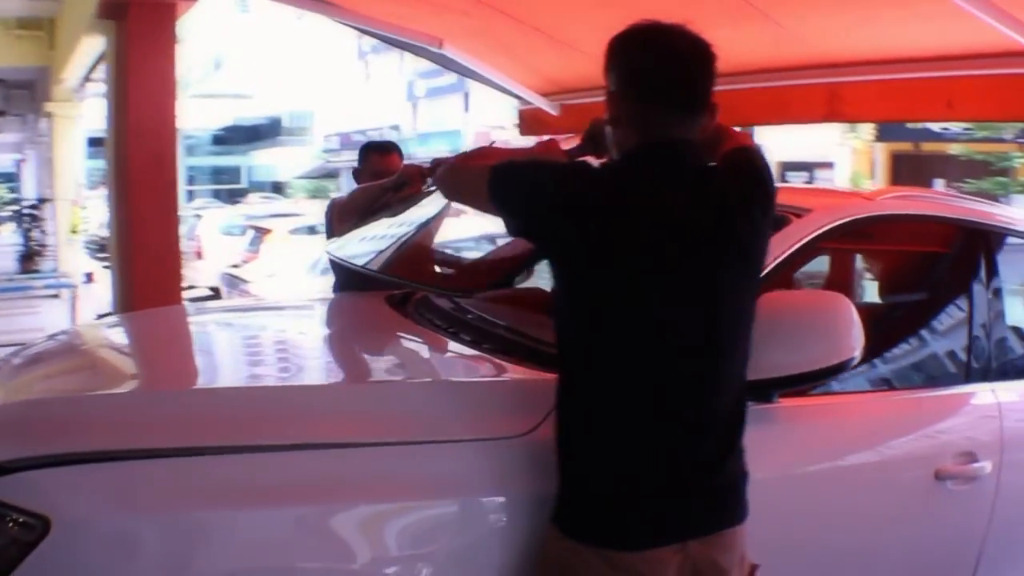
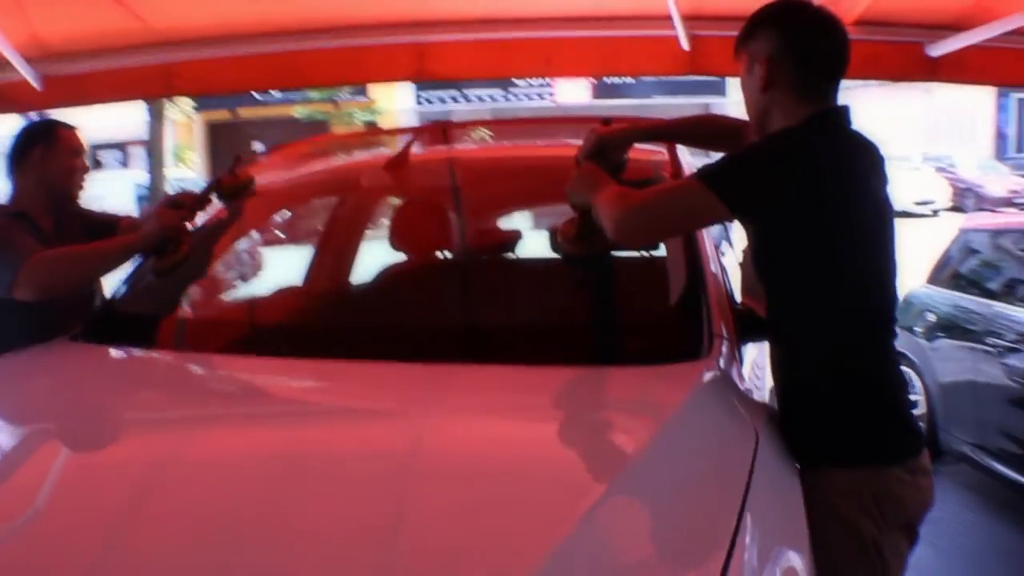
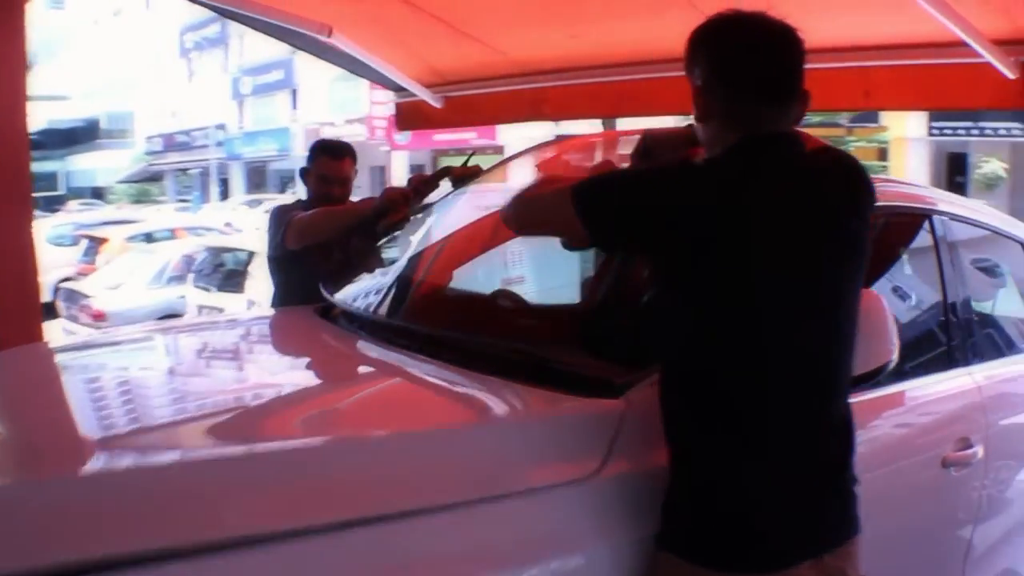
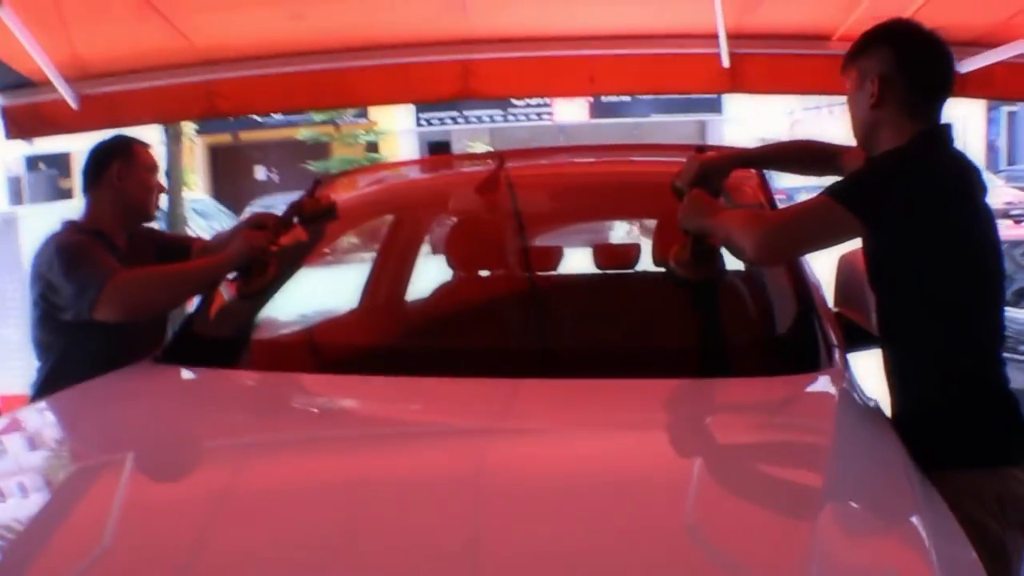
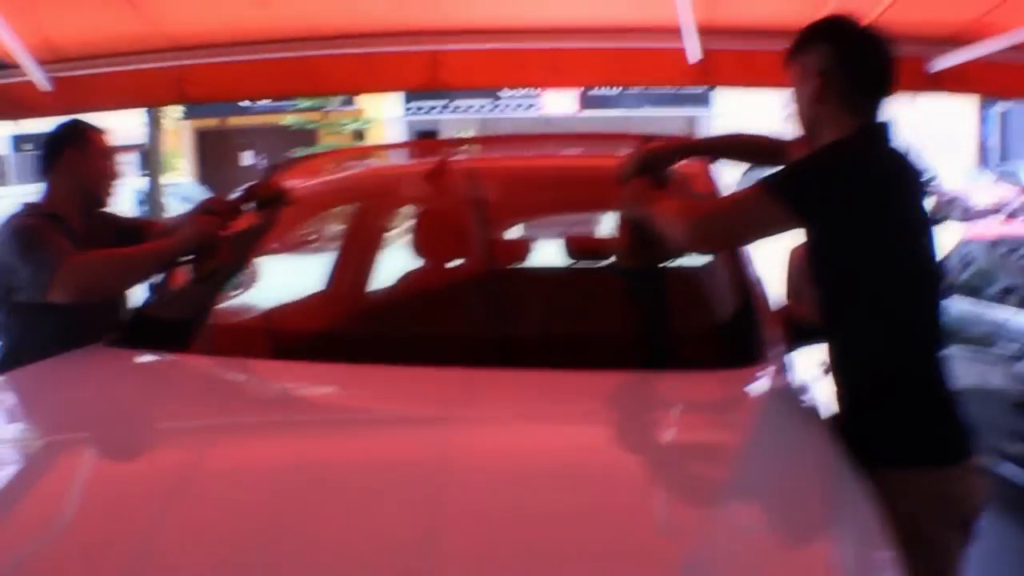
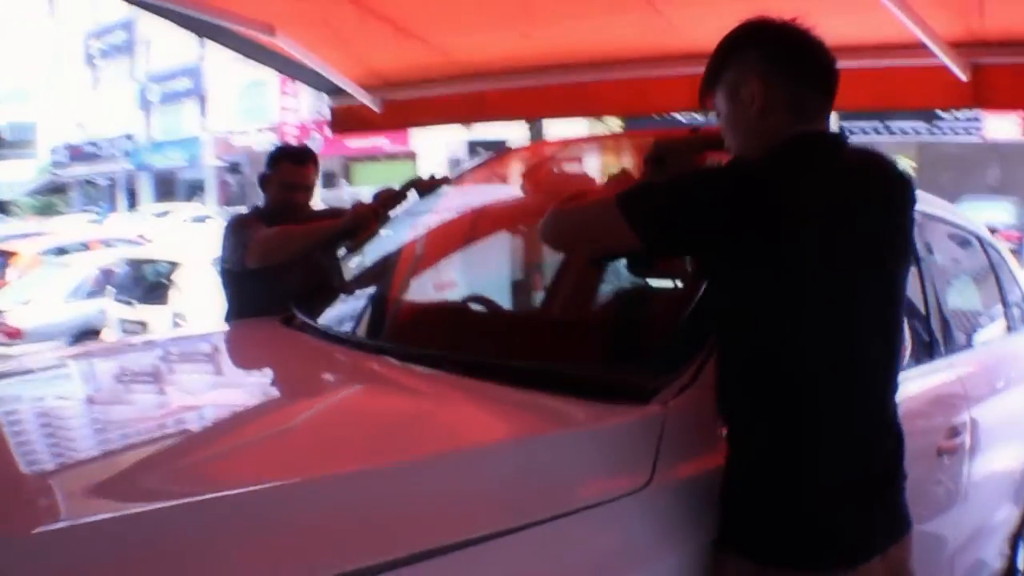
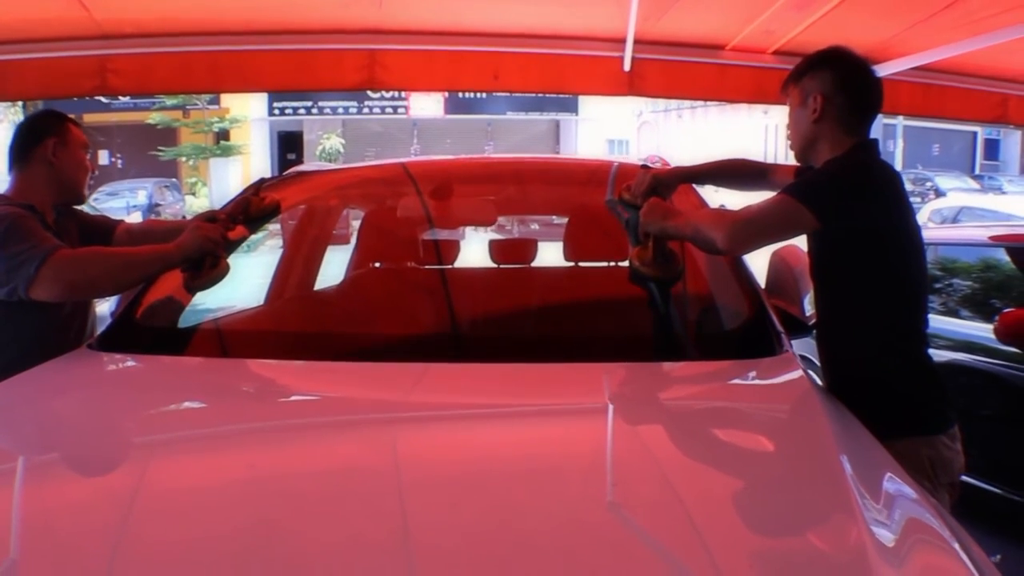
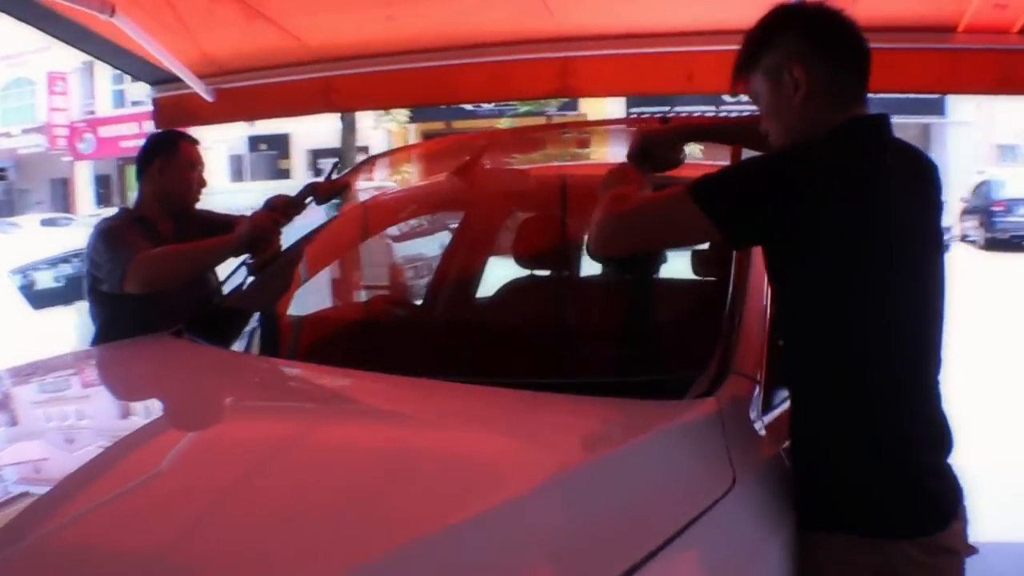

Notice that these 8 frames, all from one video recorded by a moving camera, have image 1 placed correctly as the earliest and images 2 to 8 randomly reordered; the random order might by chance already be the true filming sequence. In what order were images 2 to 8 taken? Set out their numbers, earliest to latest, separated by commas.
3, 6, 8, 2, 5, 4, 7
